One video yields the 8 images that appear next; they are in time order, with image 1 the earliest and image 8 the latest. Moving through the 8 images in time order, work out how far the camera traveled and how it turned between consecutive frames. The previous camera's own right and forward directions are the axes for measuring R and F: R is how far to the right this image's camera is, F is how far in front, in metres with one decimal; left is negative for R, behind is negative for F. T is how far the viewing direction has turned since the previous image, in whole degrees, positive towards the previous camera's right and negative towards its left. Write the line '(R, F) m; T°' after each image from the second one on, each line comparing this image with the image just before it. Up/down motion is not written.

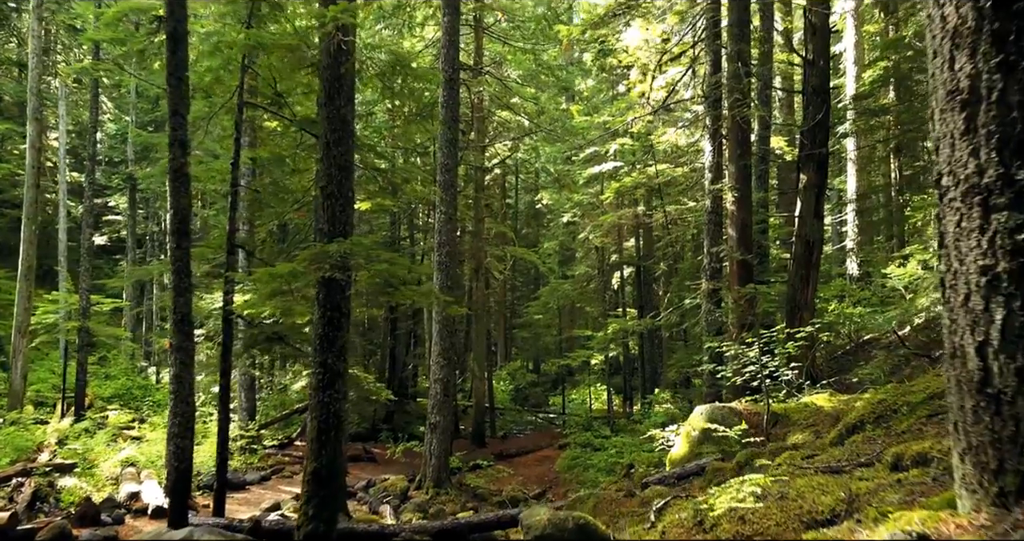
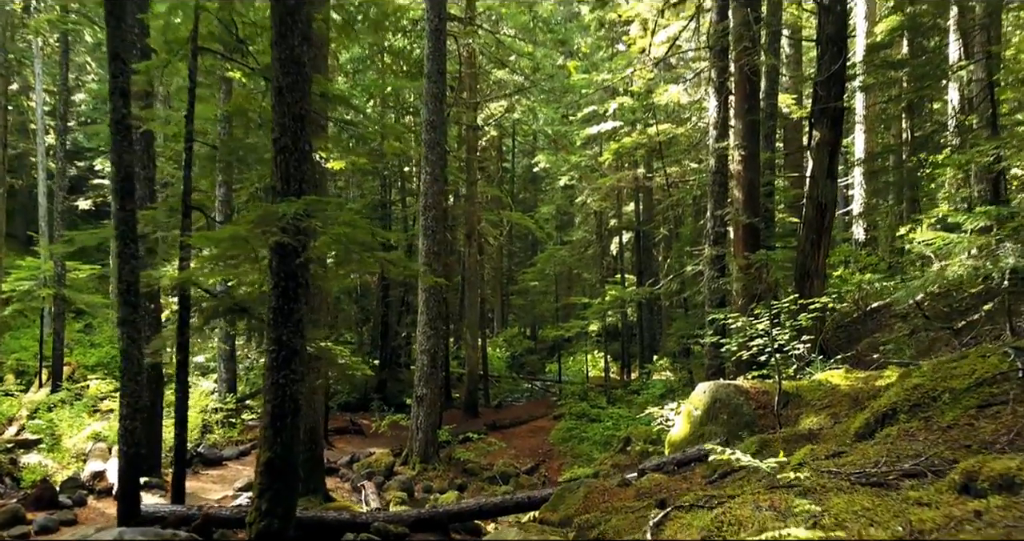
(+0.2, +0.8) m; 0°
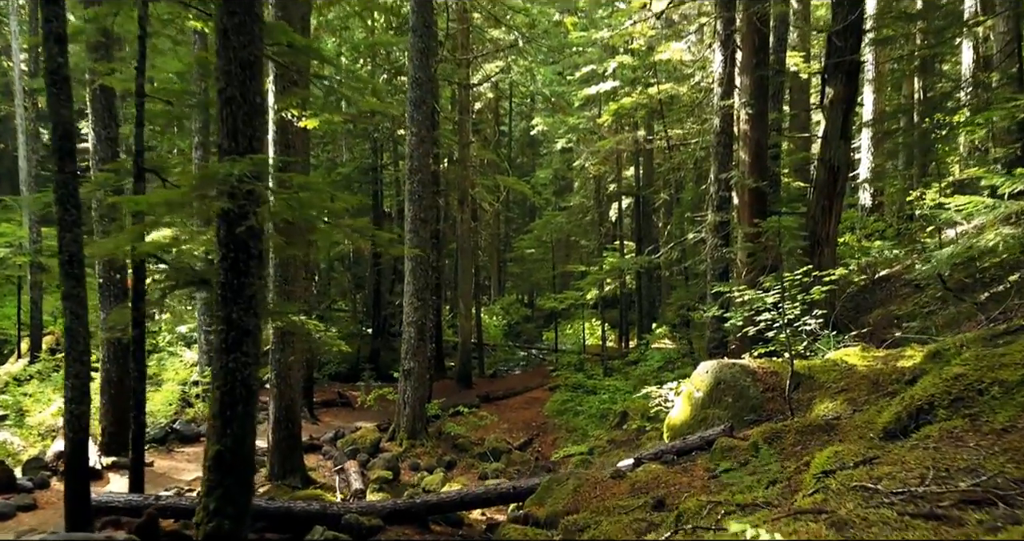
(+0.1, +0.7) m; 0°
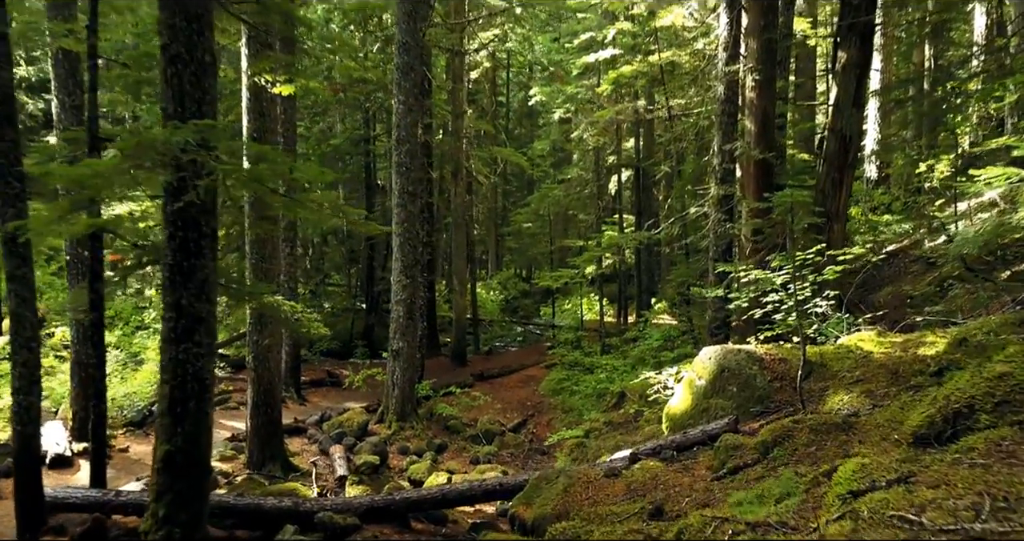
(+0.1, +0.5) m; 0°
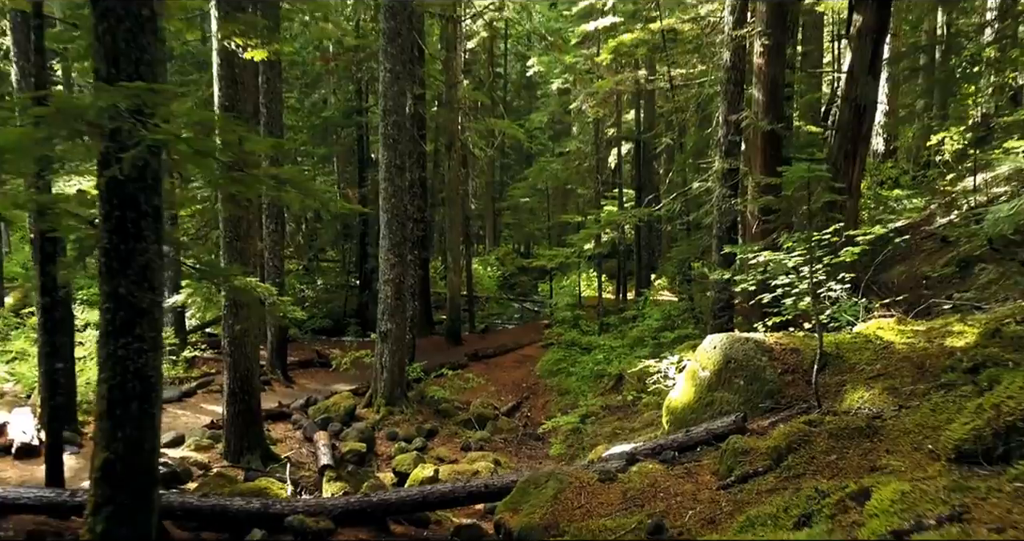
(+0.1, +0.5) m; 0°
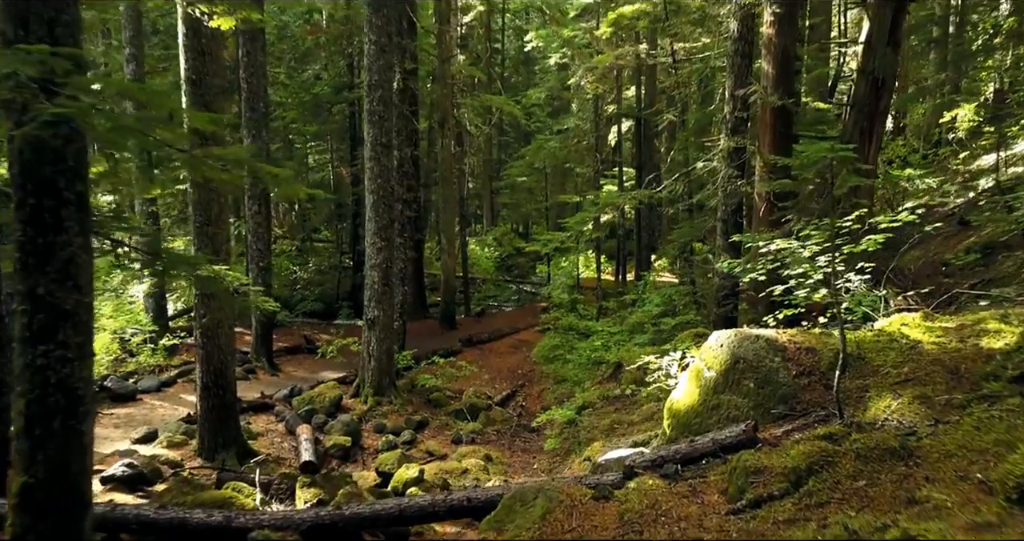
(+0.1, +0.5) m; 0°
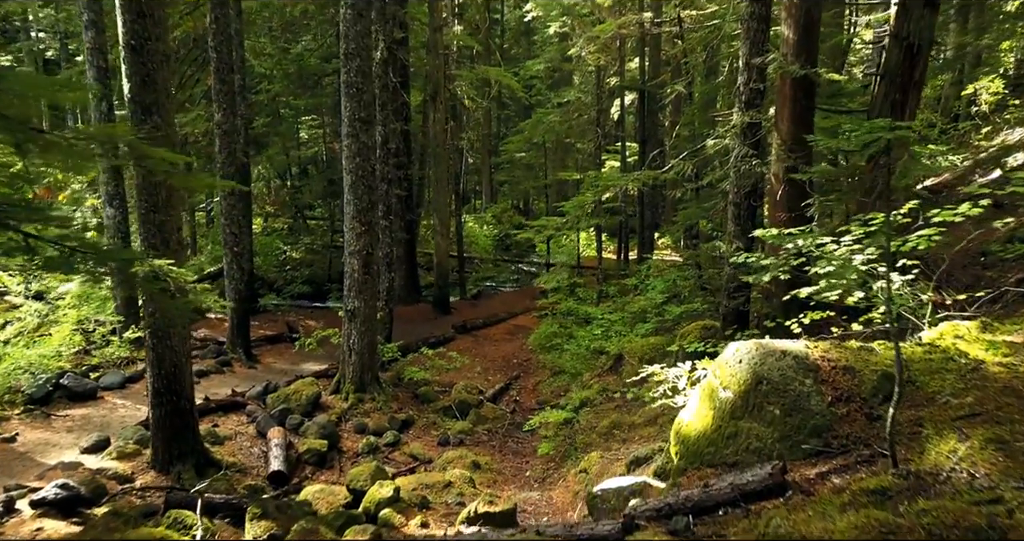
(+0.1, +0.8) m; 0°
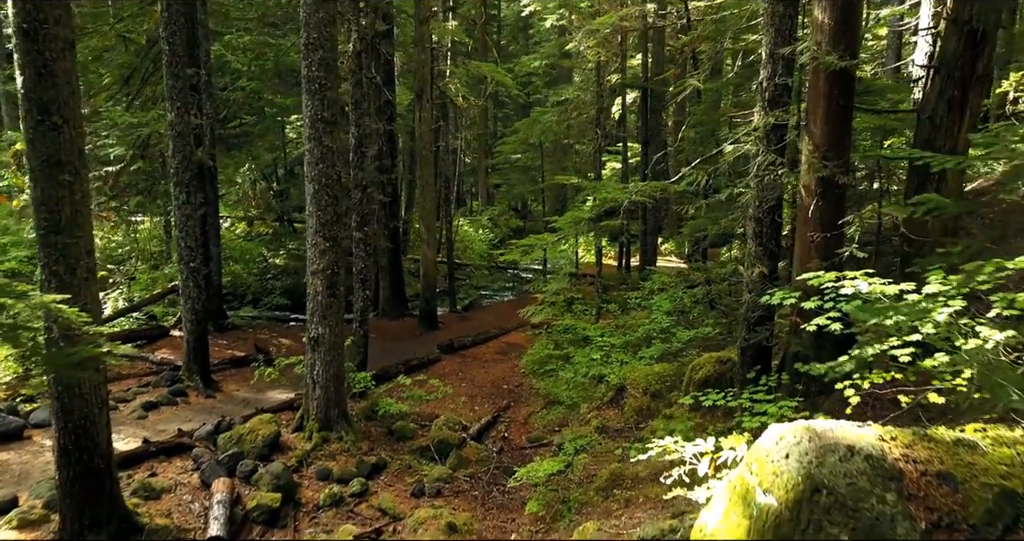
(+0.2, +1.2) m; 0°
